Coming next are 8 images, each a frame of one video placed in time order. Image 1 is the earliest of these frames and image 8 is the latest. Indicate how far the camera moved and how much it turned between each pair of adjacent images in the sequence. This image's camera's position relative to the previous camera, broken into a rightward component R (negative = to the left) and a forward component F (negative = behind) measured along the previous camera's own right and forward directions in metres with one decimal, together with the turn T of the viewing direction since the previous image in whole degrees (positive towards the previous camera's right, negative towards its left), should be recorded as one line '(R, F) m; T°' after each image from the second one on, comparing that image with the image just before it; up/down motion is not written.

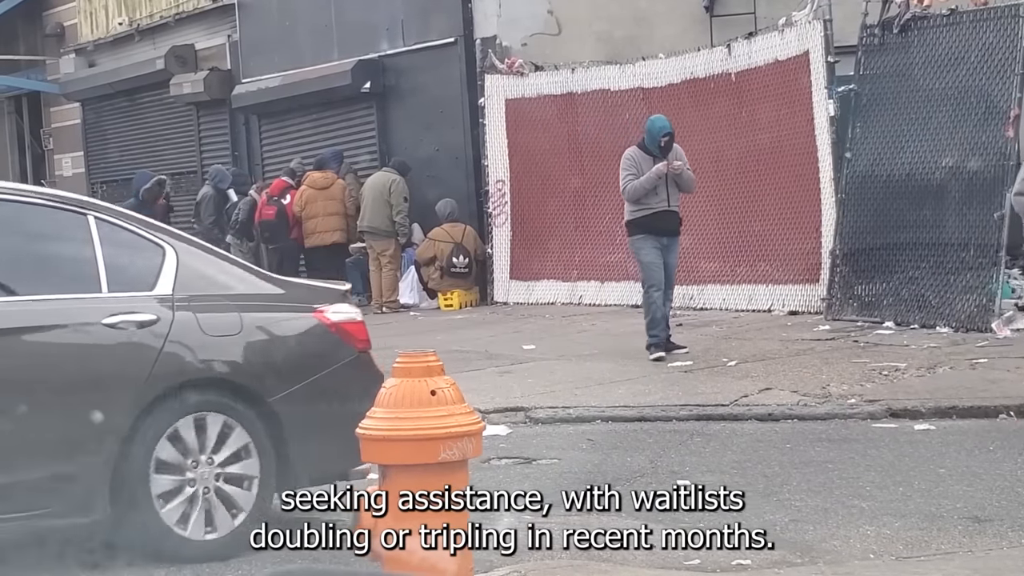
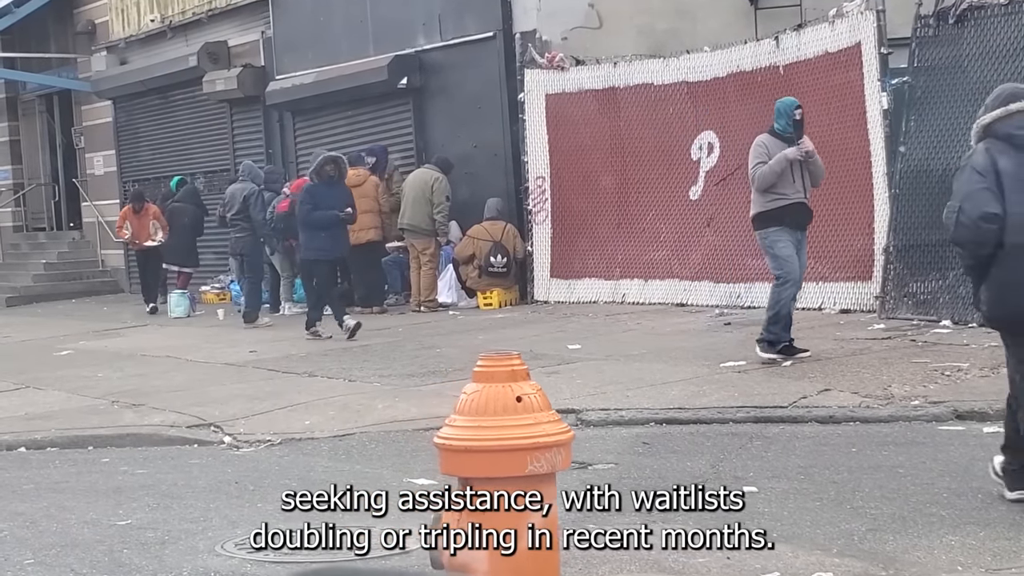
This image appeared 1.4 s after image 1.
(-0.1, +0.2) m; -1°
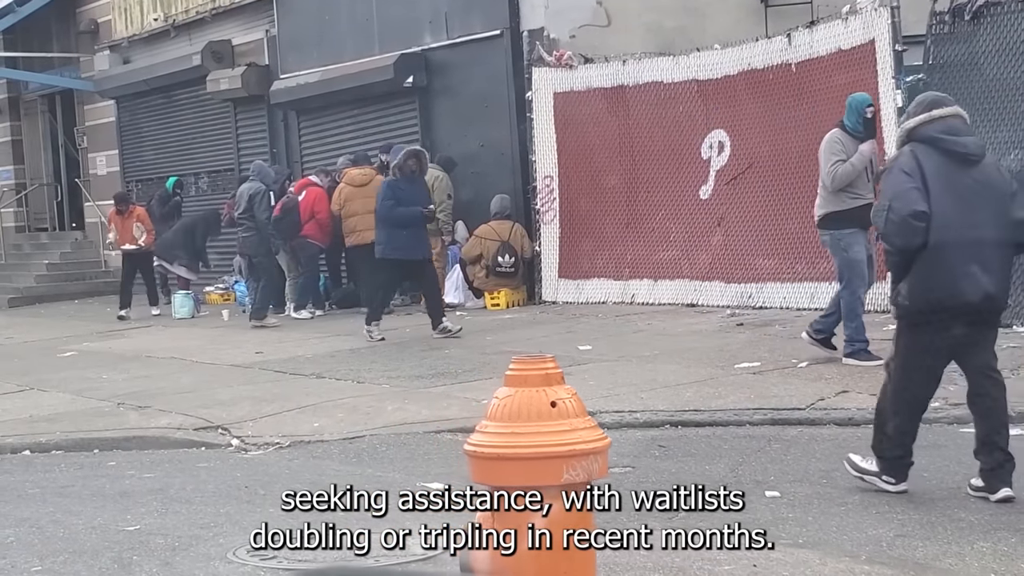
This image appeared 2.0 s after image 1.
(-0.1, +0.1) m; 0°
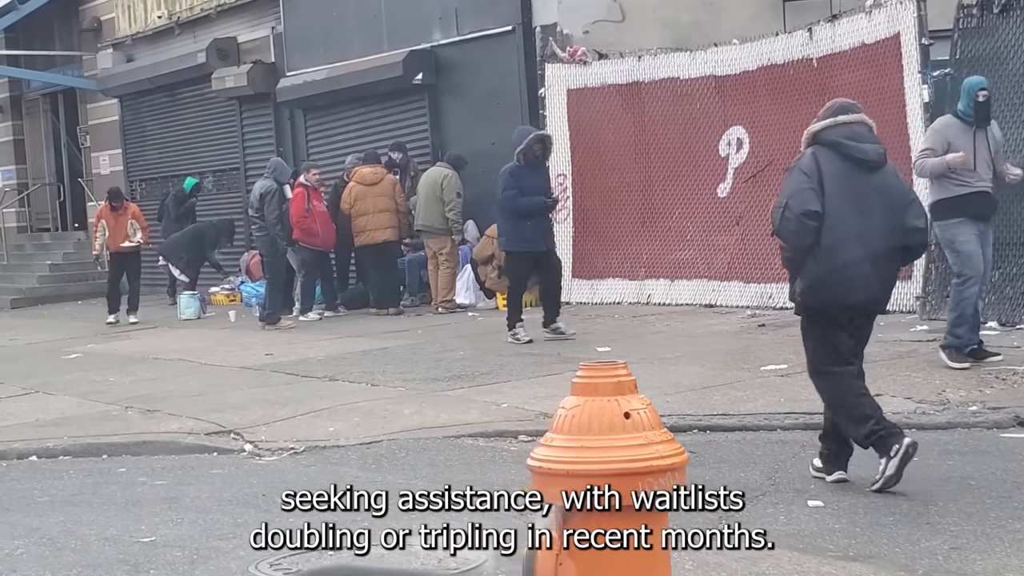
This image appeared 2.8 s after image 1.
(-0.1, +0.2) m; 0°
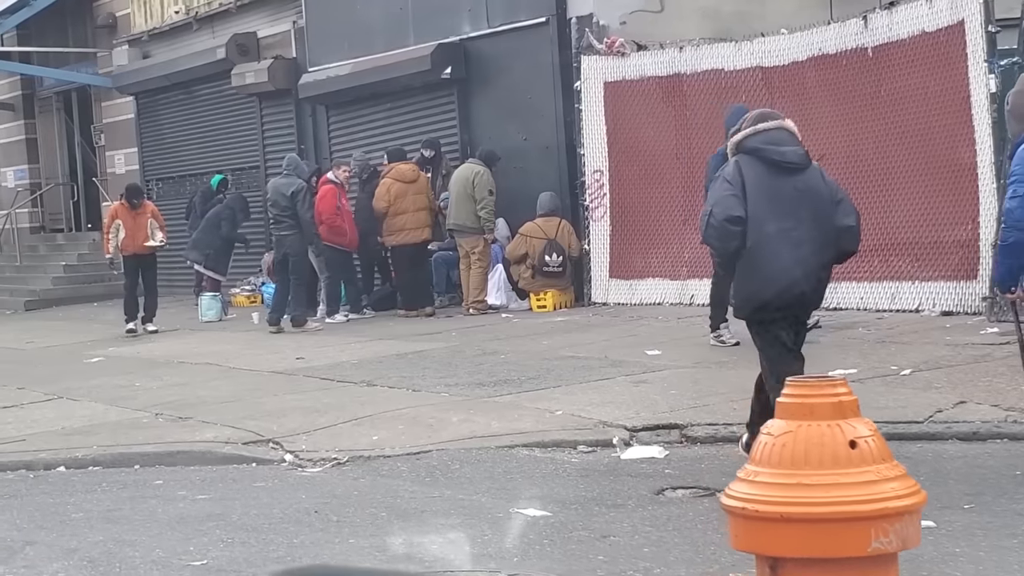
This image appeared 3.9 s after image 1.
(-0.3, +0.5) m; 0°
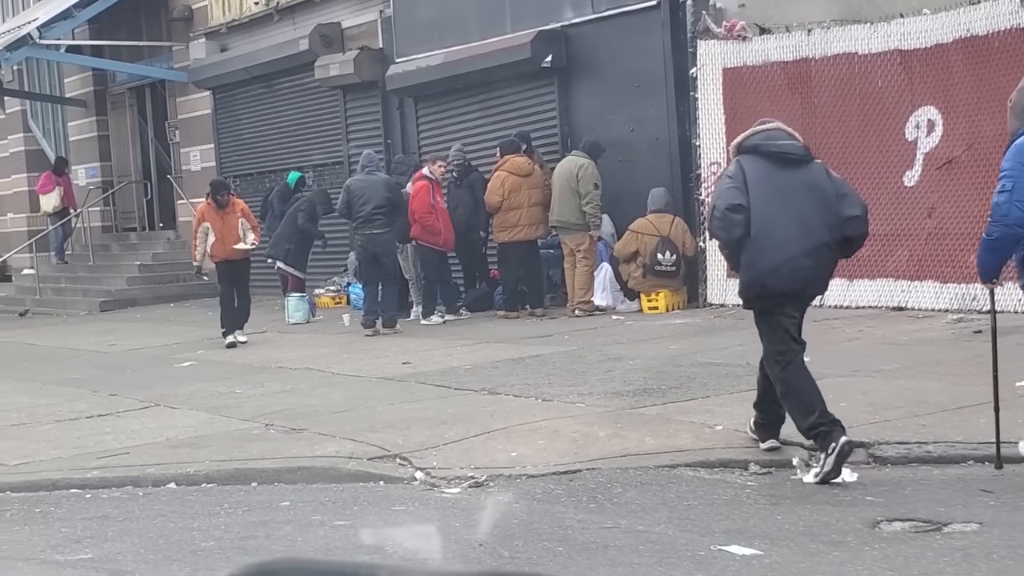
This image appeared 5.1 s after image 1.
(-0.5, +0.7) m; -2°
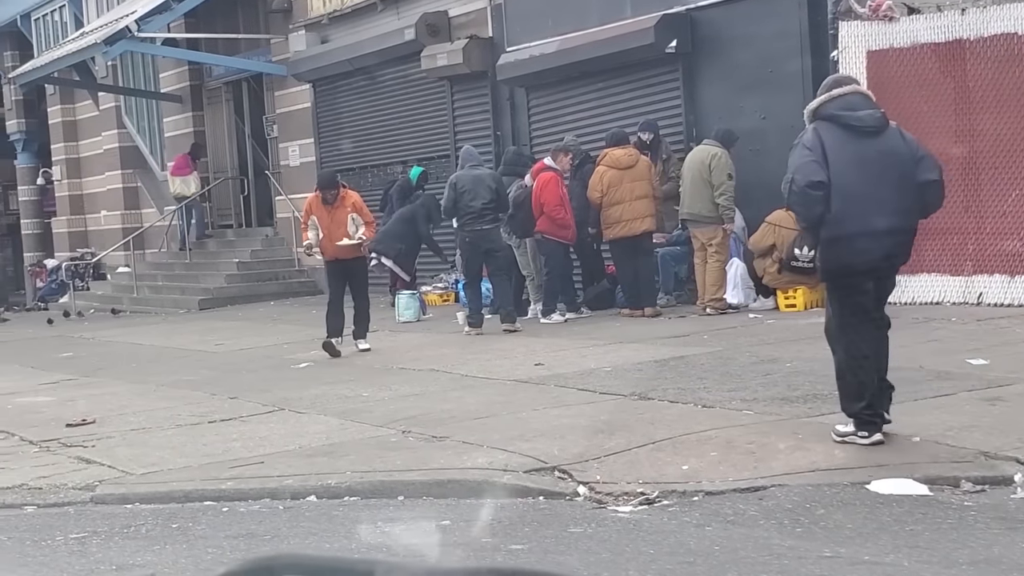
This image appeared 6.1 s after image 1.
(-0.4, +0.6) m; -3°
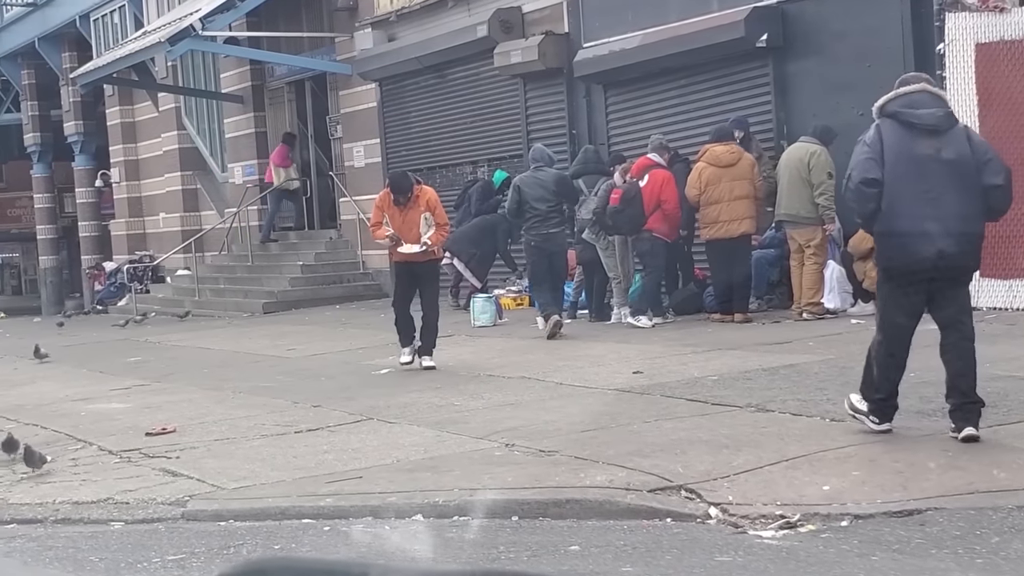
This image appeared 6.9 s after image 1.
(-0.3, +0.5) m; -2°
